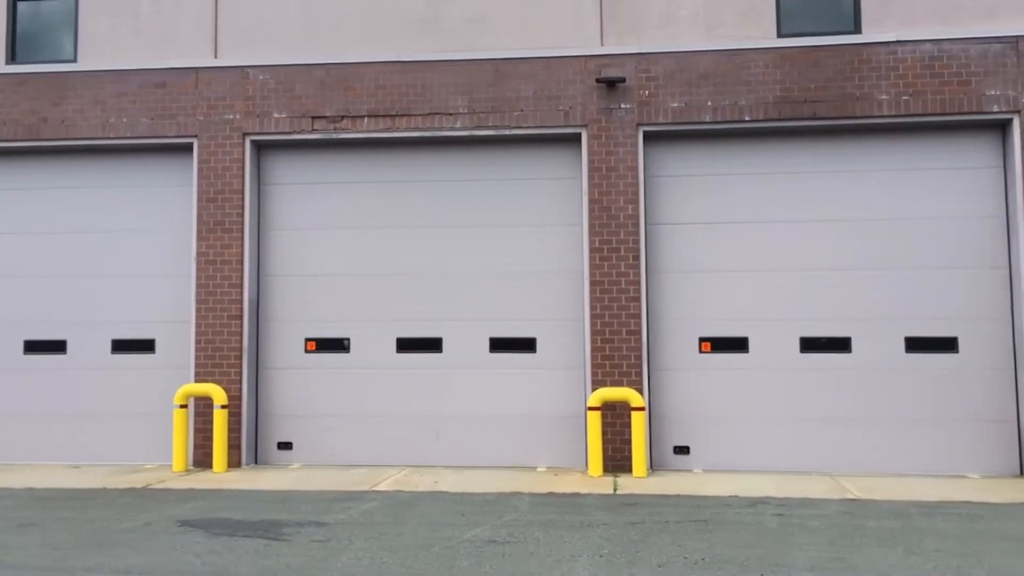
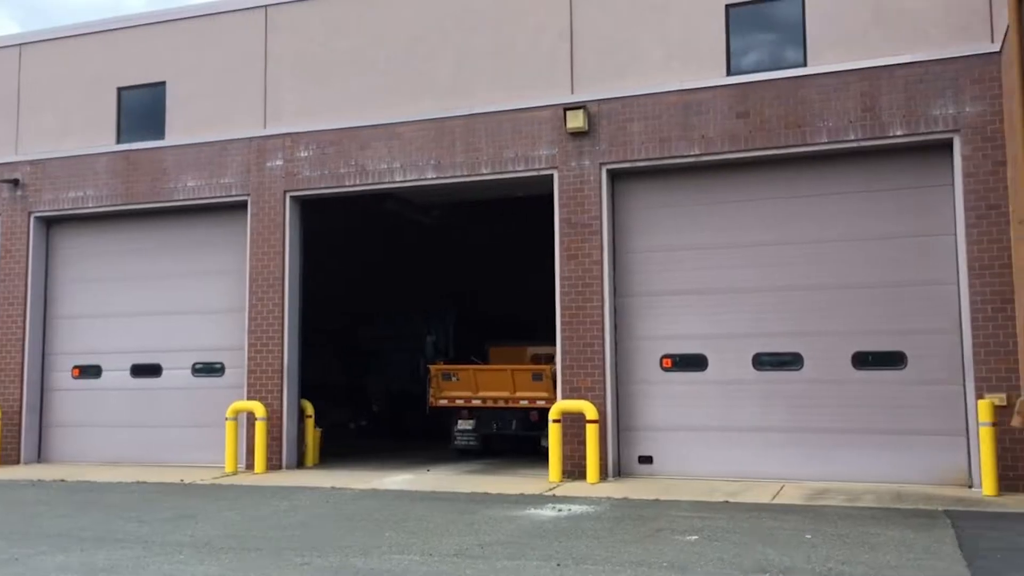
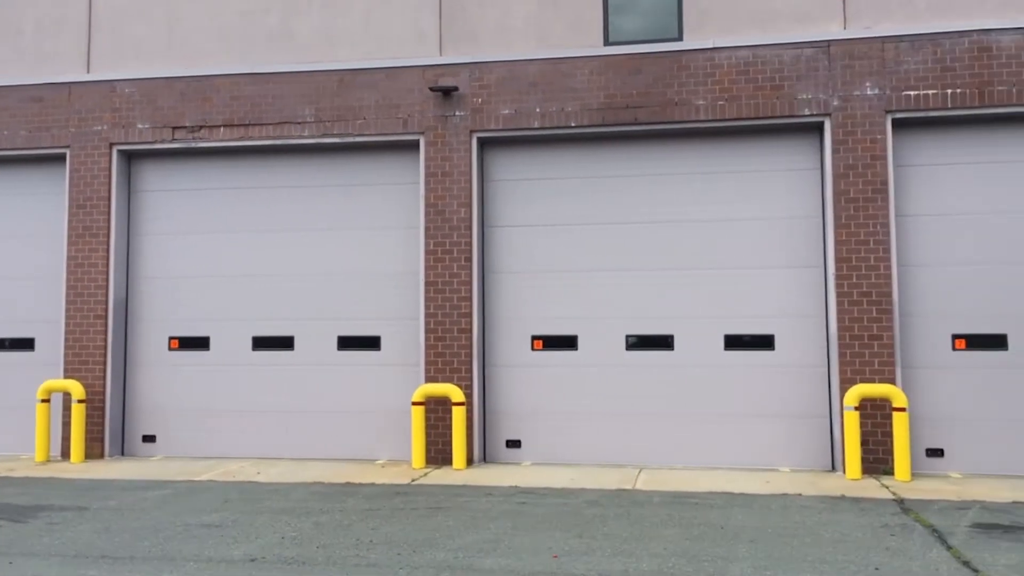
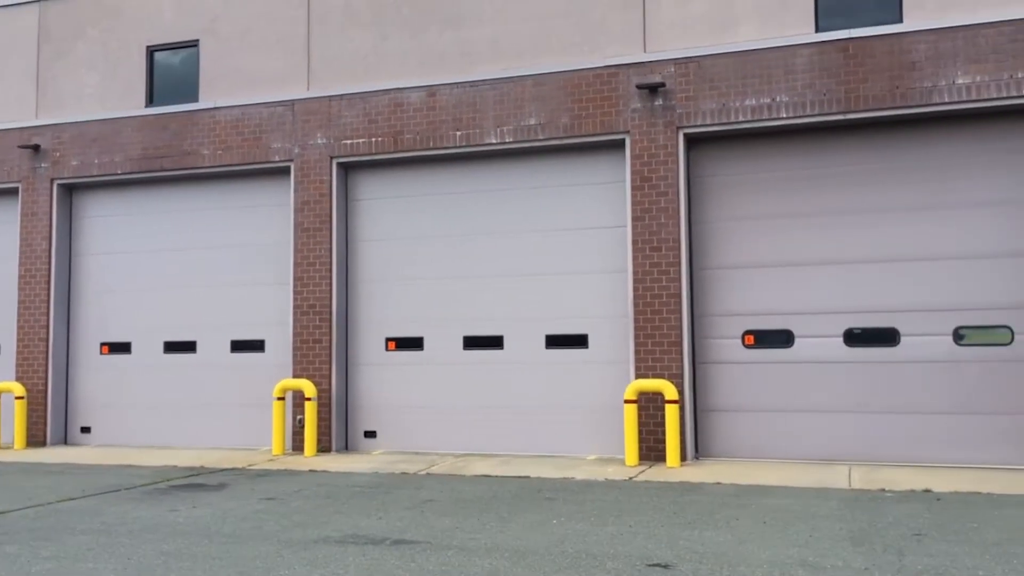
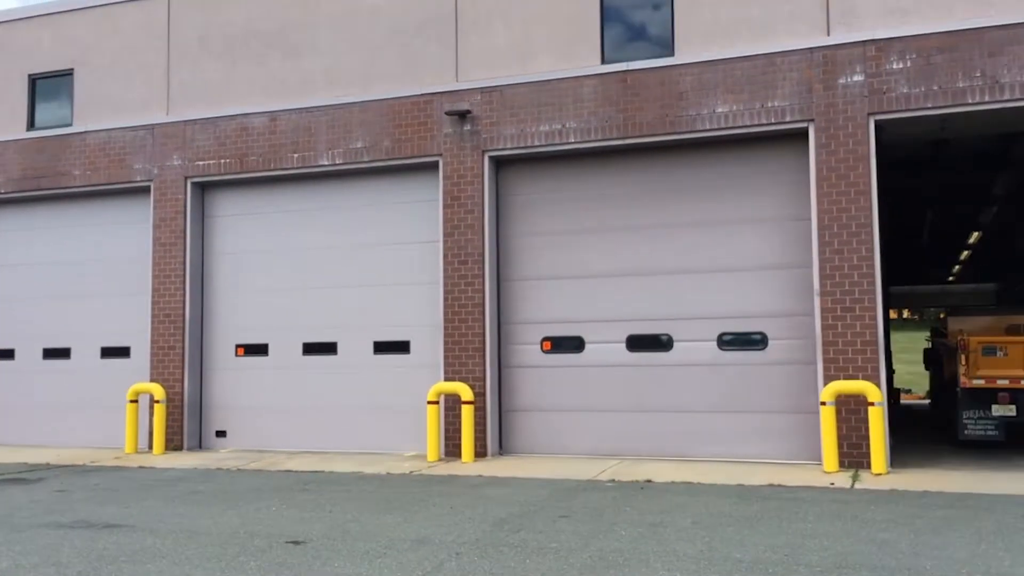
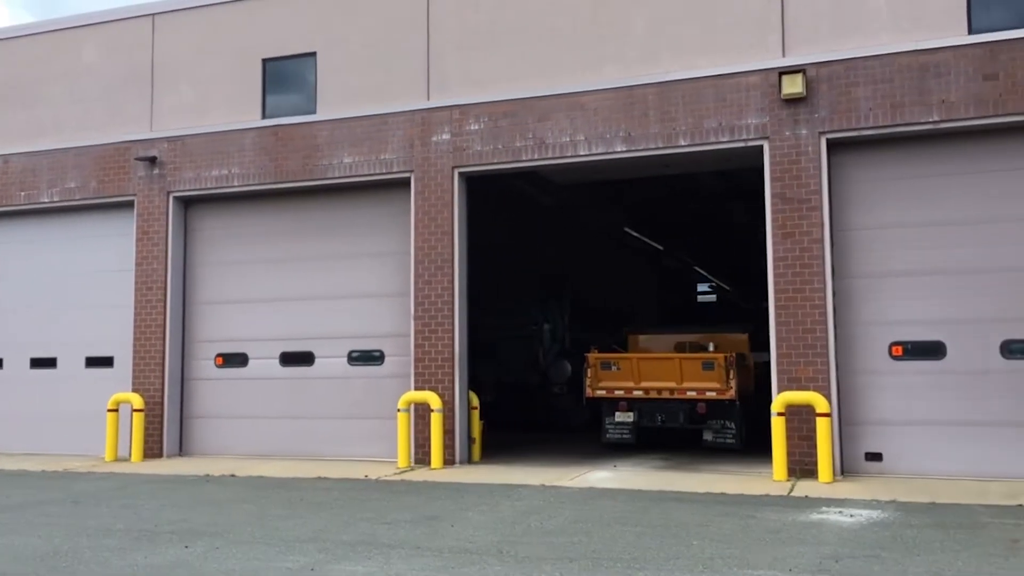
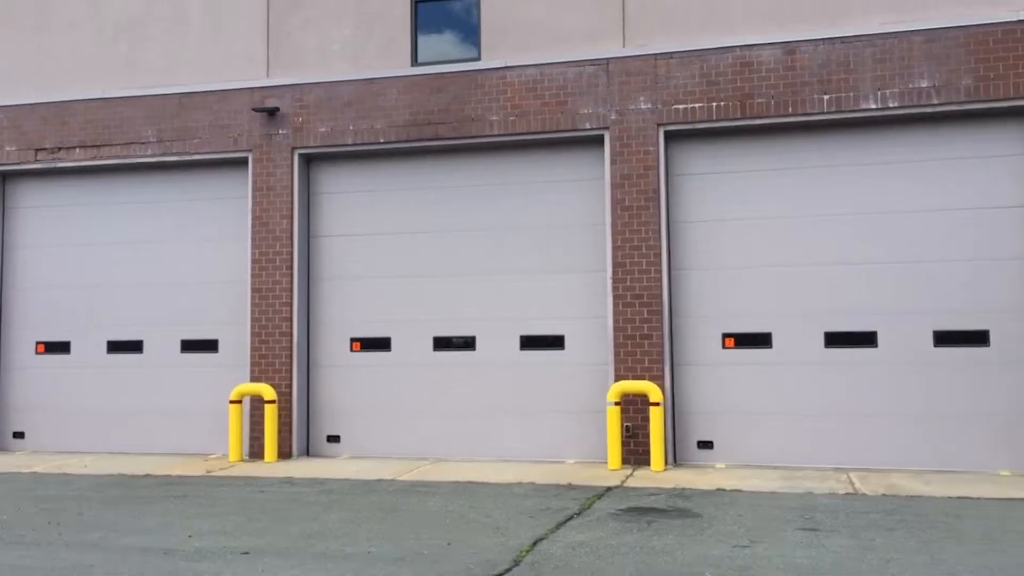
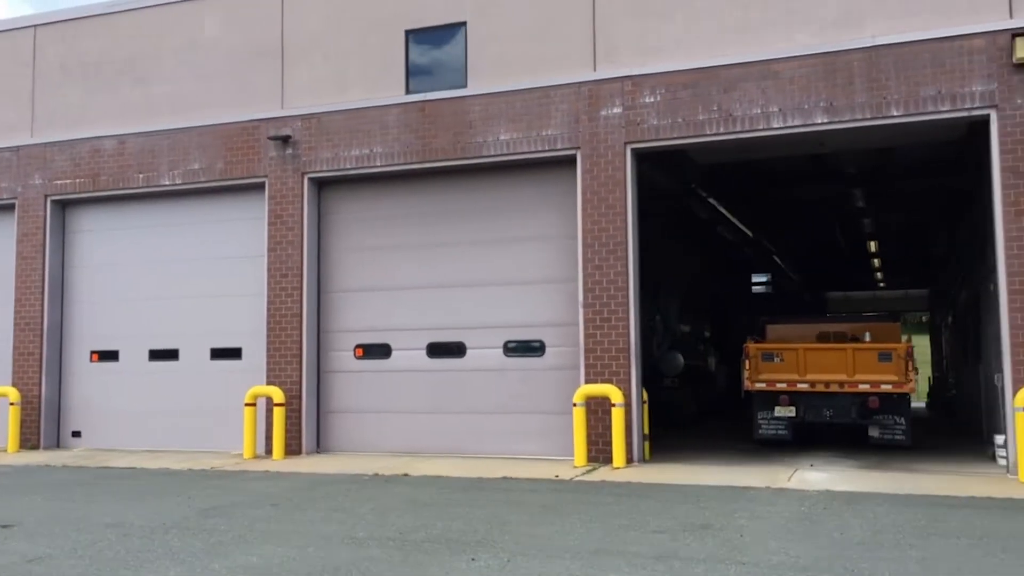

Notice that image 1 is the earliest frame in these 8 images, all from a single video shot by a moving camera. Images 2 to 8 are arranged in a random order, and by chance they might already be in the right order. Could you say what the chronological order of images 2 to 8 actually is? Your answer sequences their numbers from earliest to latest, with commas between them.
3, 7, 4, 5, 8, 6, 2
